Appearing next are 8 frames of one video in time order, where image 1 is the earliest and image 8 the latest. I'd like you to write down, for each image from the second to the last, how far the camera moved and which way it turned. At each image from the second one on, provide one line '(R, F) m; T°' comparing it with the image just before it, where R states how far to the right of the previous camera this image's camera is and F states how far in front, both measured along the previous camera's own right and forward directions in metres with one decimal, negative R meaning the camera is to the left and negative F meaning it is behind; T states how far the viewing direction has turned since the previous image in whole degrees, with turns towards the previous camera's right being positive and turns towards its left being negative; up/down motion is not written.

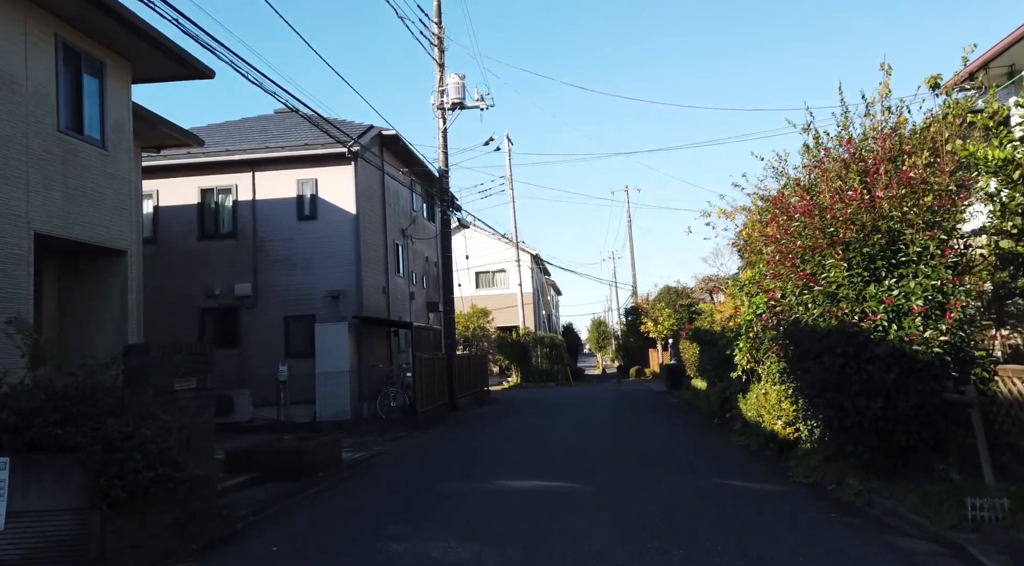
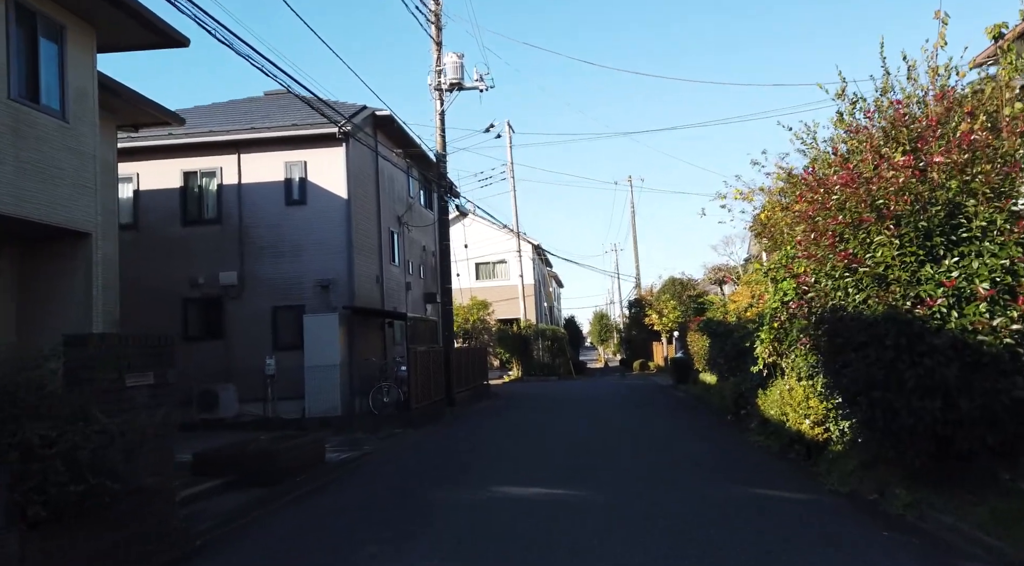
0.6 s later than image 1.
(0.0, +1.1) m; 0°
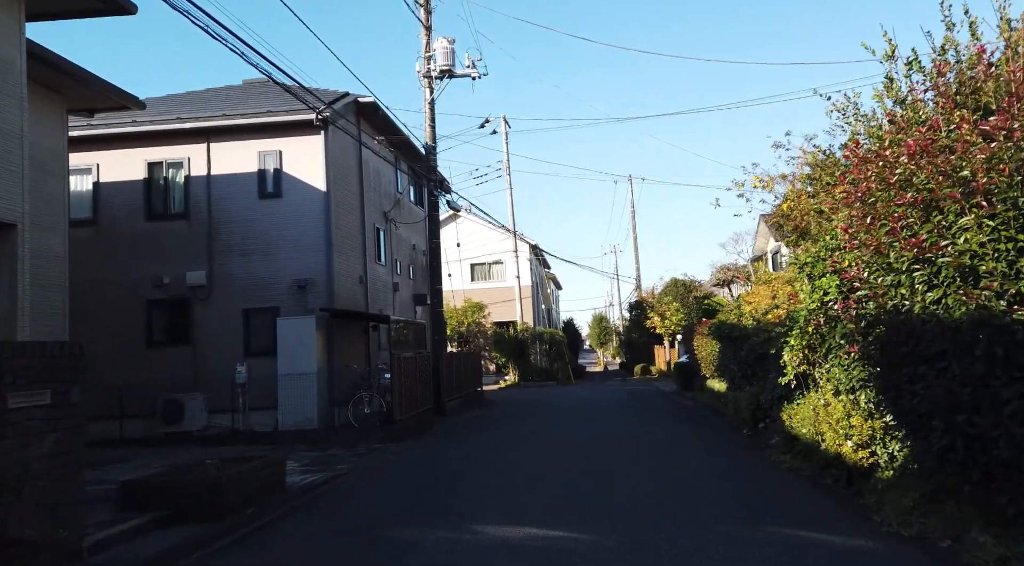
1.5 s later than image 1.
(+0.1, +1.5) m; 0°
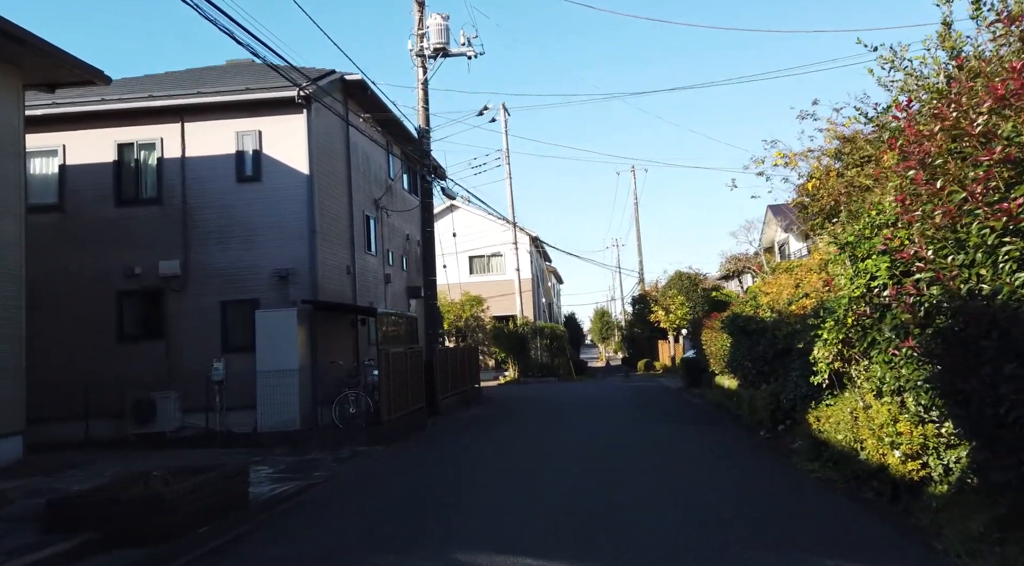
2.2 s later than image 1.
(+0.1, +1.2) m; 0°
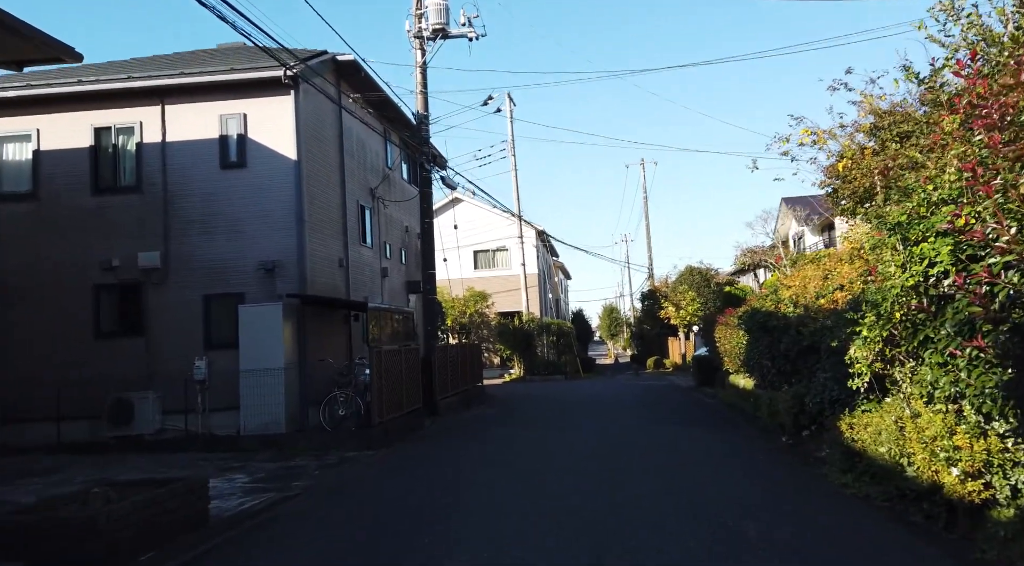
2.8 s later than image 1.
(+0.1, +1.0) m; -1°
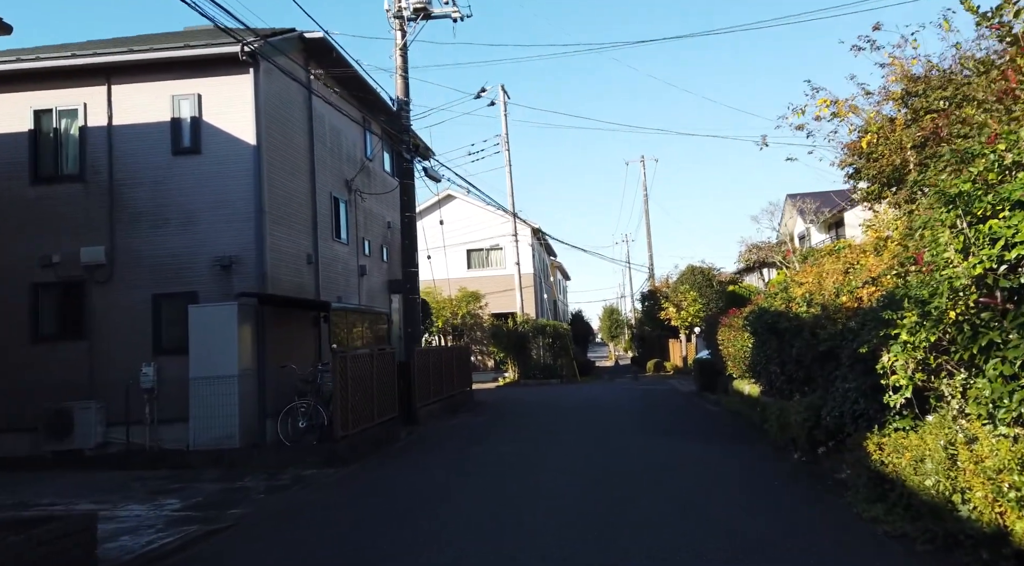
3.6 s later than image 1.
(+0.4, +1.4) m; 0°
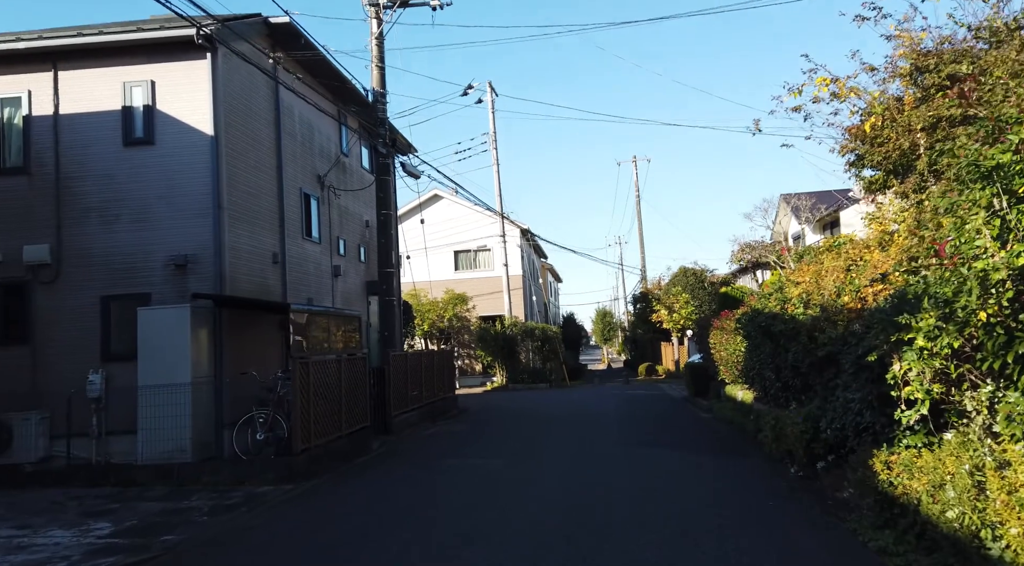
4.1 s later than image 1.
(+0.3, +0.9) m; 0°
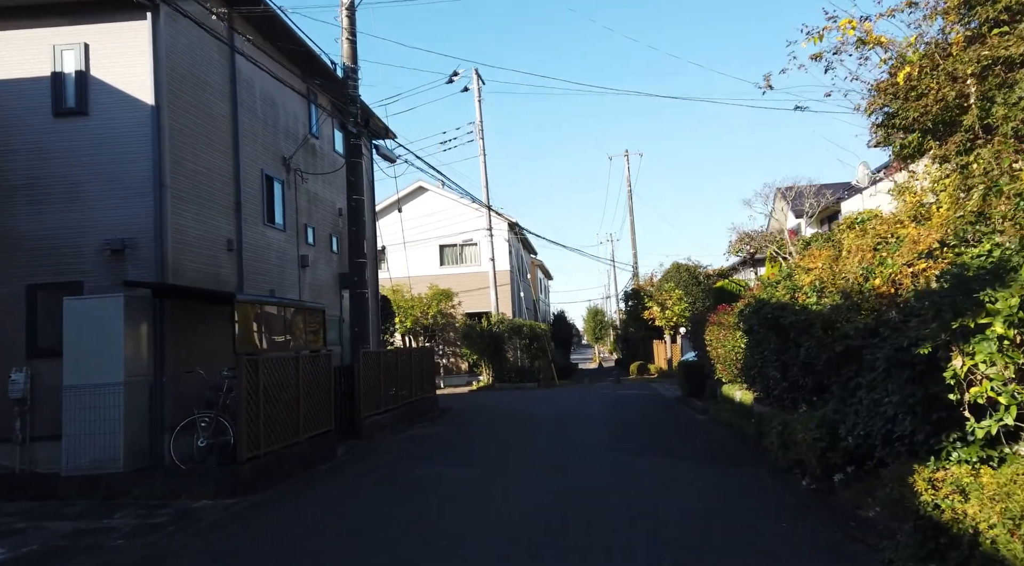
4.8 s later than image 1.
(+0.2, +1.3) m; +1°
